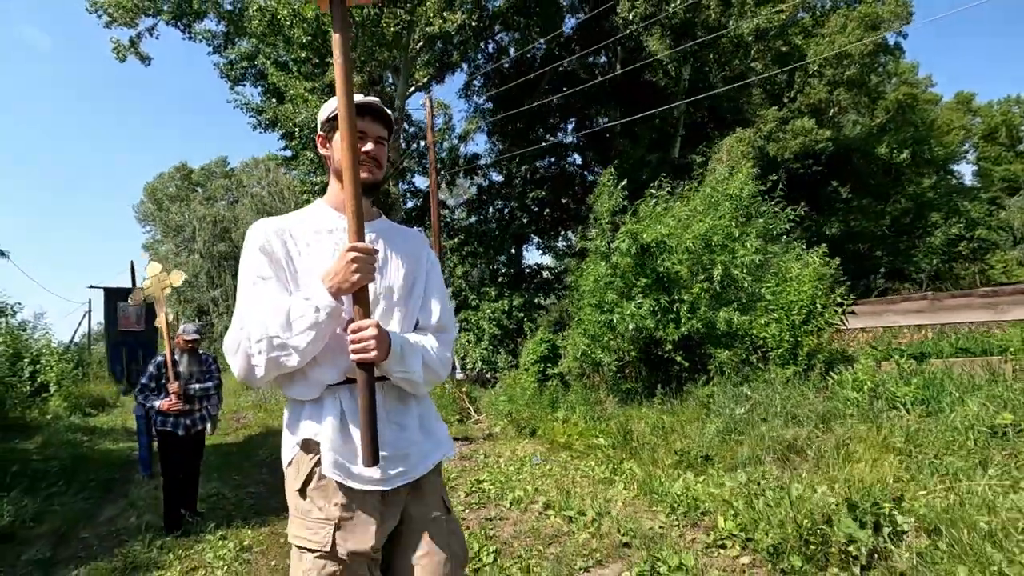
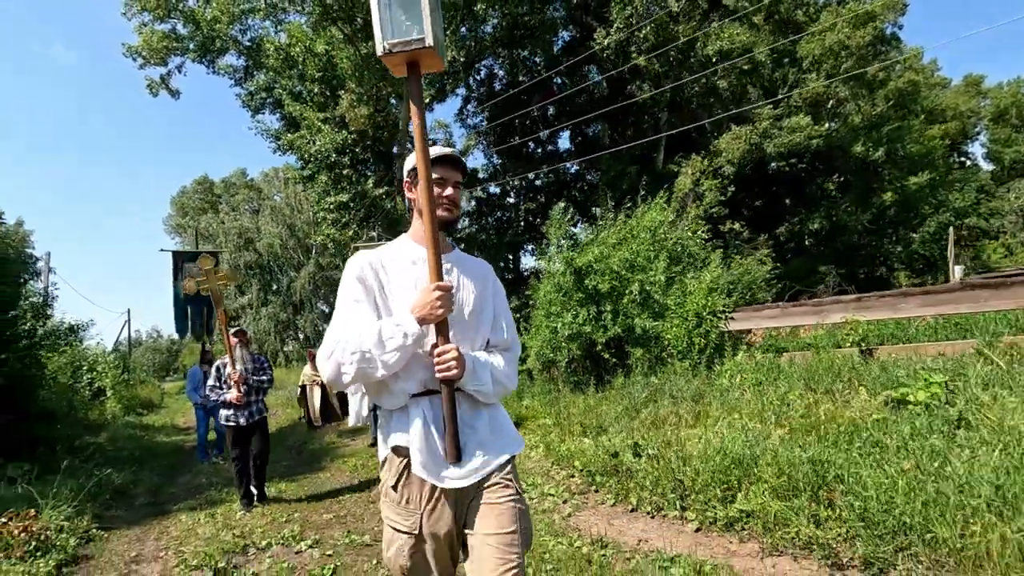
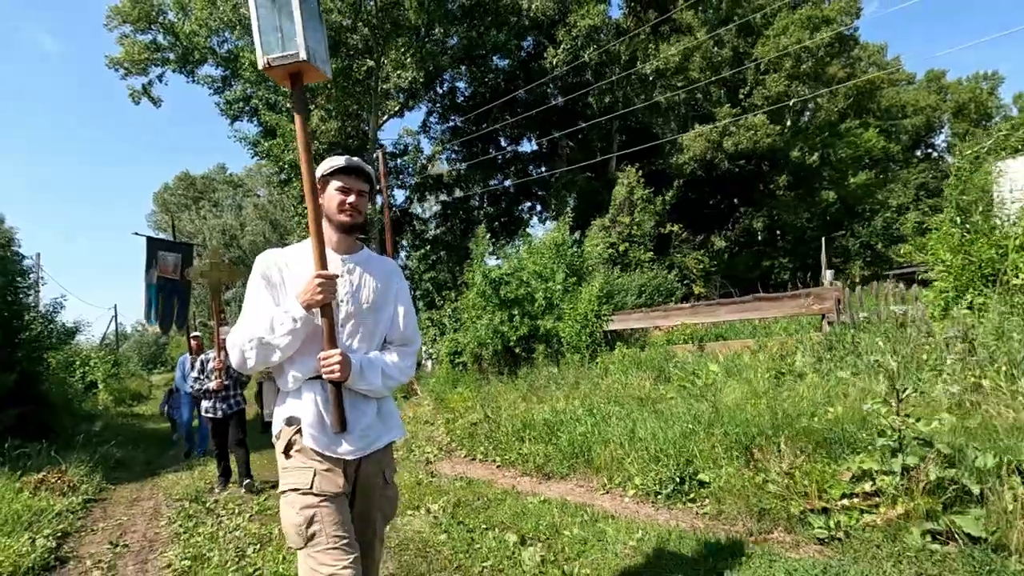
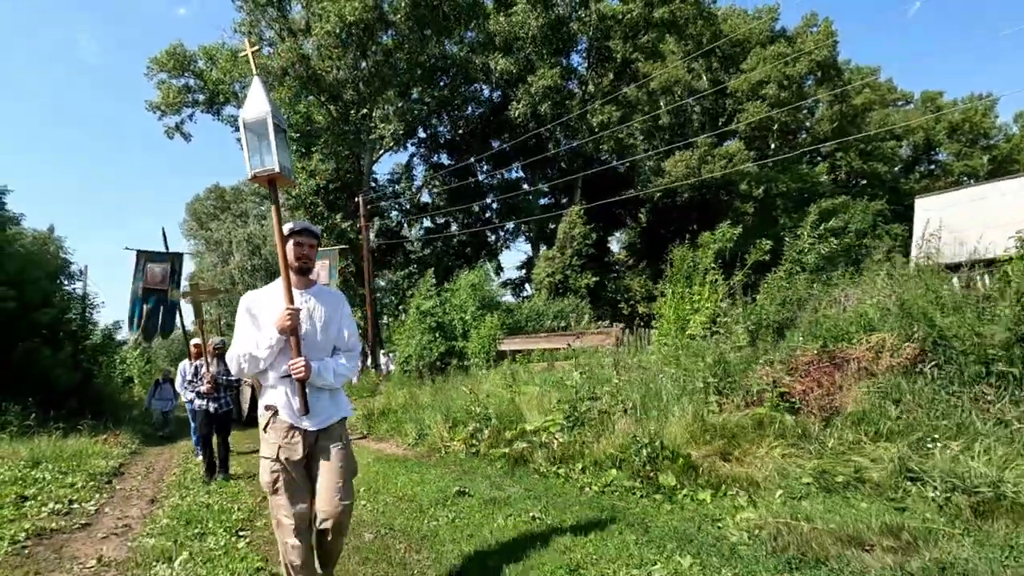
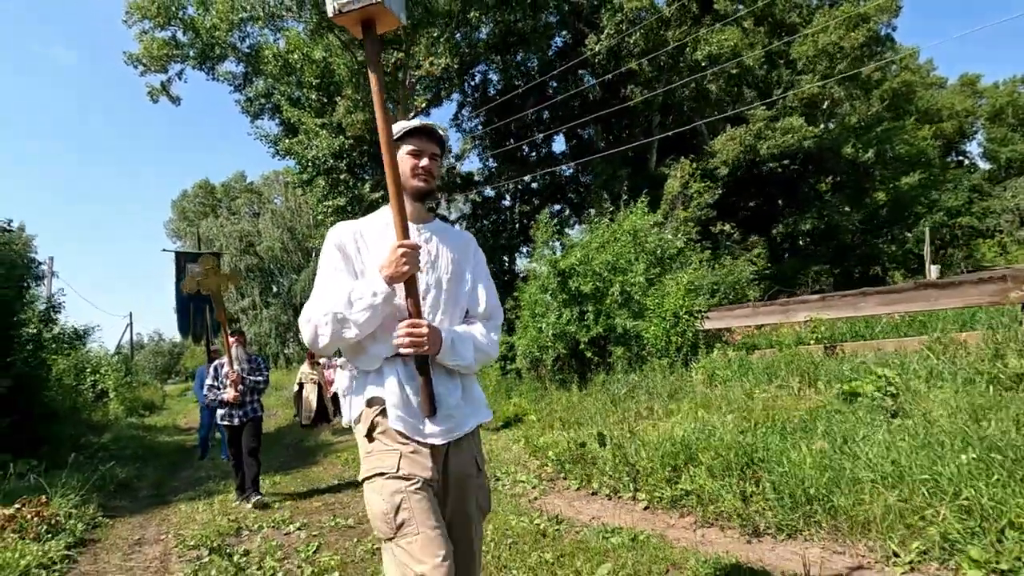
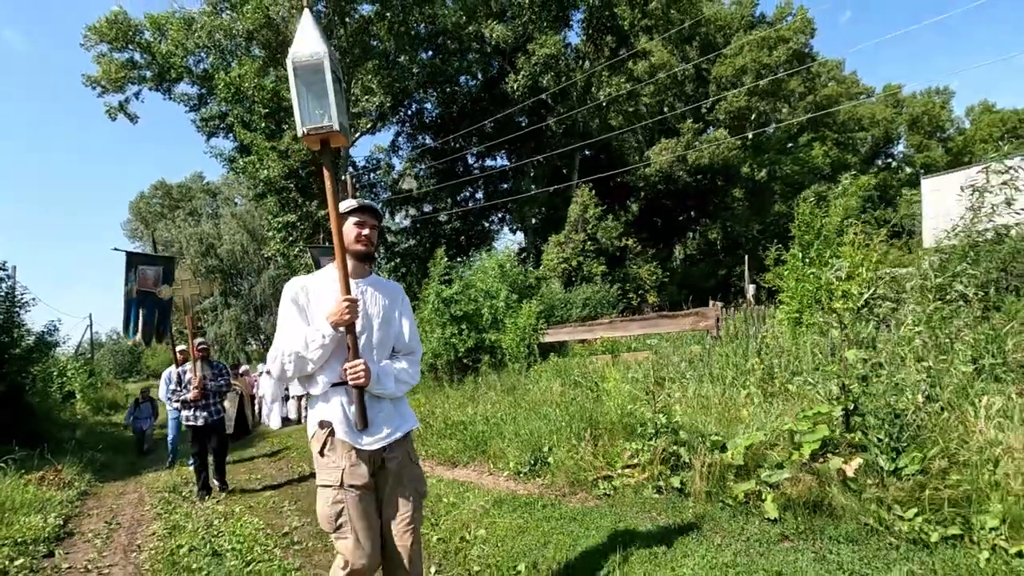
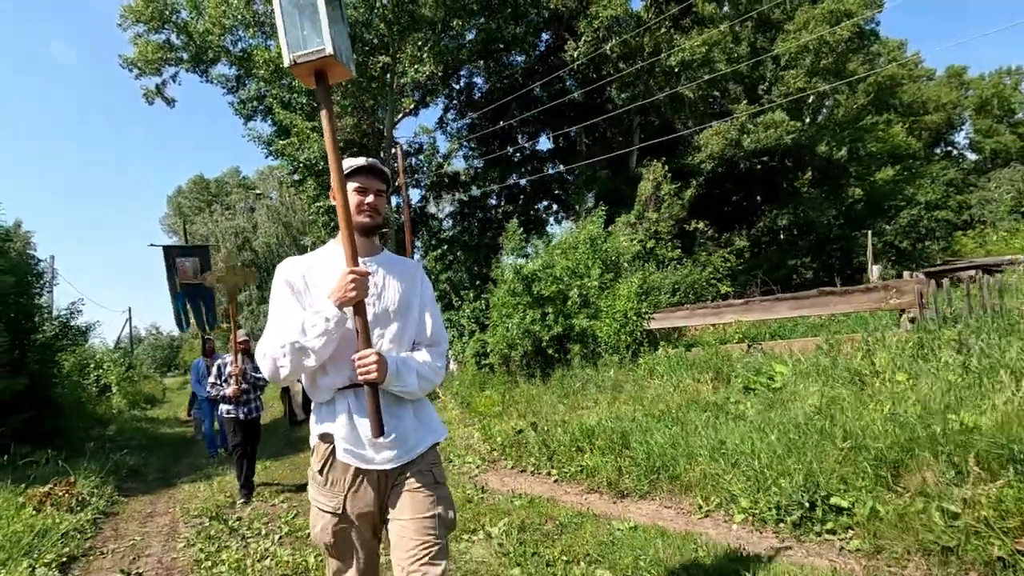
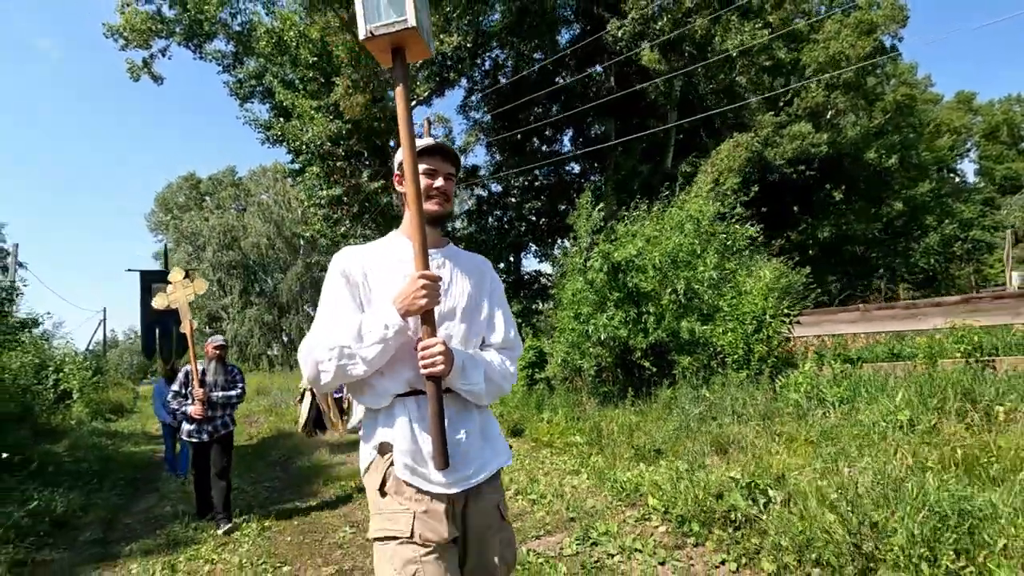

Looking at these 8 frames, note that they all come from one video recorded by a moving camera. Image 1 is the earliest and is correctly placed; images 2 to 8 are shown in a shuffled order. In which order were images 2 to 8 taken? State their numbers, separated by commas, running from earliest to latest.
8, 2, 5, 7, 3, 6, 4
